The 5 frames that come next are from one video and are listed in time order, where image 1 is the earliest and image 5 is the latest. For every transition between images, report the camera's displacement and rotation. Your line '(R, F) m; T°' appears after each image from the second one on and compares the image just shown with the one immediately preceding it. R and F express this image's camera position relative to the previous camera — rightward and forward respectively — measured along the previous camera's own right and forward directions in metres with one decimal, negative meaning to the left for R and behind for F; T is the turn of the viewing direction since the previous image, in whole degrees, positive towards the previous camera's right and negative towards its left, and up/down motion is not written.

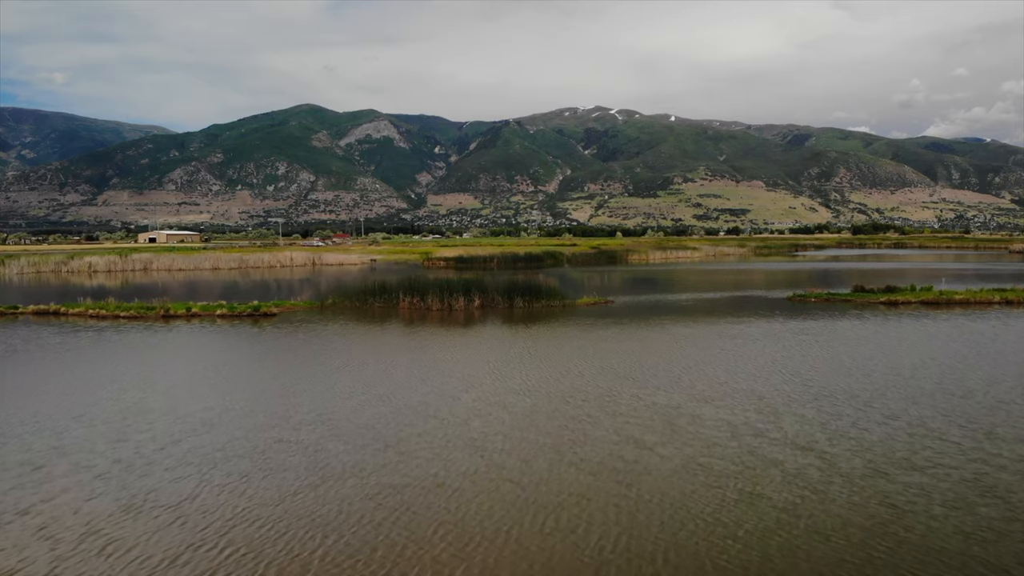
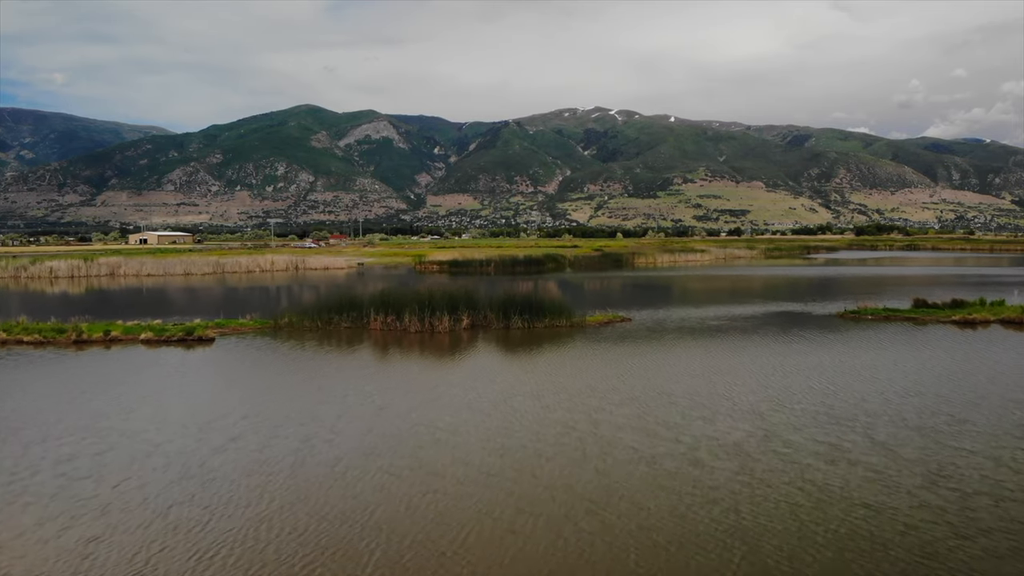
(+0.1, +2.4) m; 0°
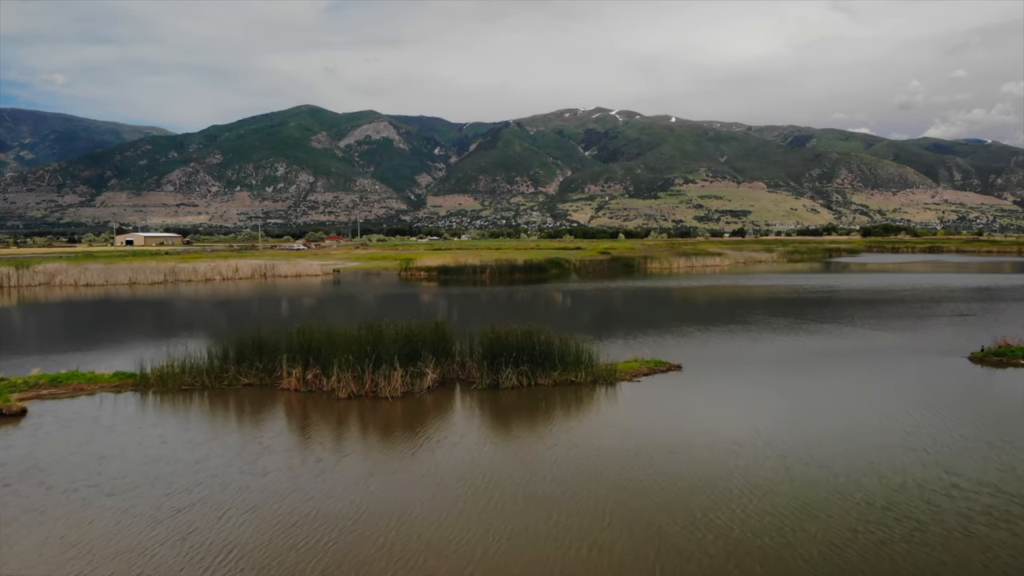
(+0.1, +3.9) m; 0°
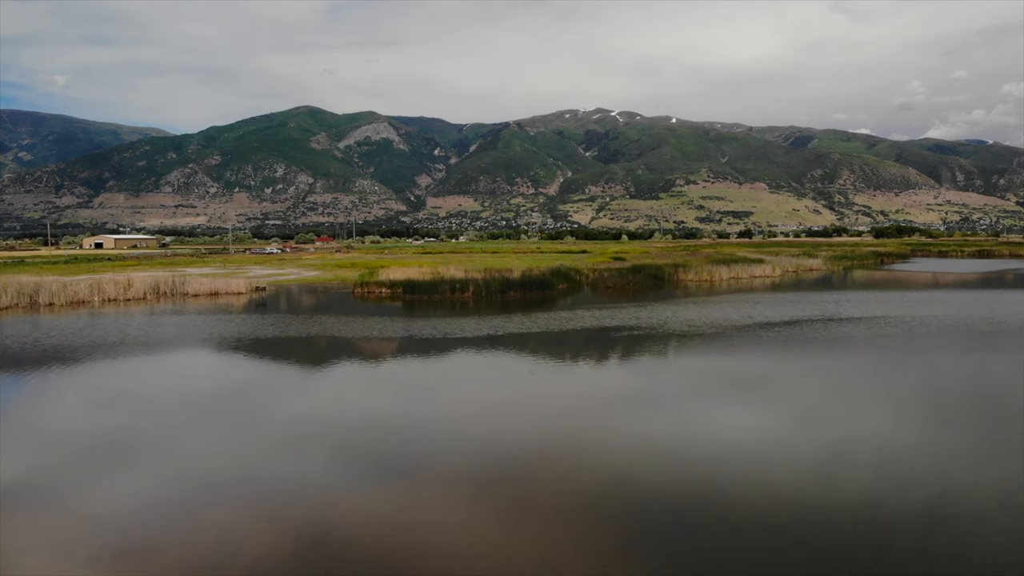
(+0.2, +7.5) m; 0°
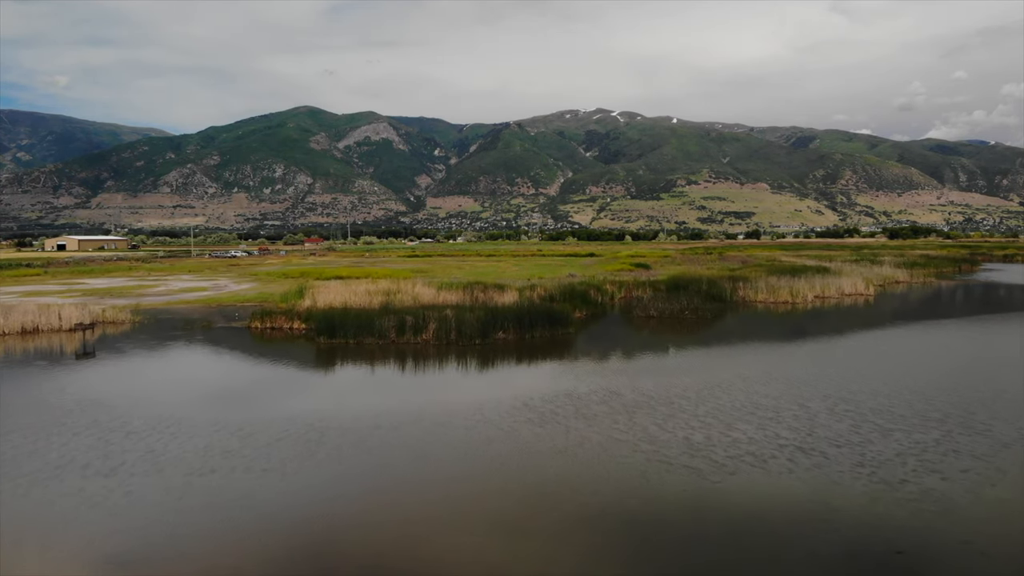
(+0.2, +7.9) m; 0°
